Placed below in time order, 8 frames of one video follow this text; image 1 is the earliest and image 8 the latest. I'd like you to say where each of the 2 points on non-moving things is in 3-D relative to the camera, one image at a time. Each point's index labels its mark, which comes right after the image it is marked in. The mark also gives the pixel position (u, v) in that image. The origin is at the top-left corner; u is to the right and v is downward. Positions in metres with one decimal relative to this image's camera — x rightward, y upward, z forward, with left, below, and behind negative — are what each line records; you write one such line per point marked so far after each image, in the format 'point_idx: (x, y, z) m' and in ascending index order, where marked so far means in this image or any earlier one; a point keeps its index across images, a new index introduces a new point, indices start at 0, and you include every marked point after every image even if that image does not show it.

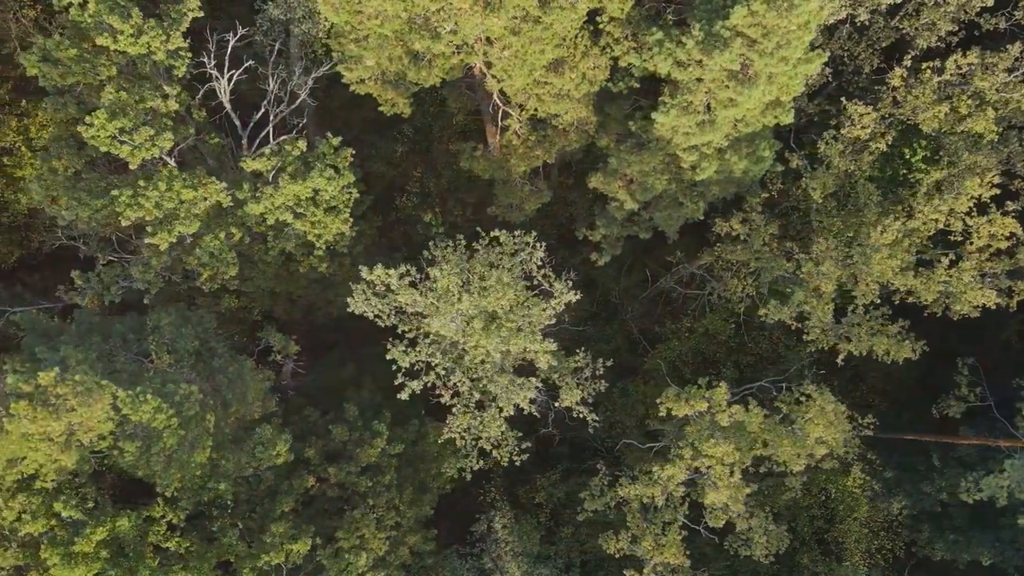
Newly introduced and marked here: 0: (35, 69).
0: (-7.9, +3.7, +13.6) m
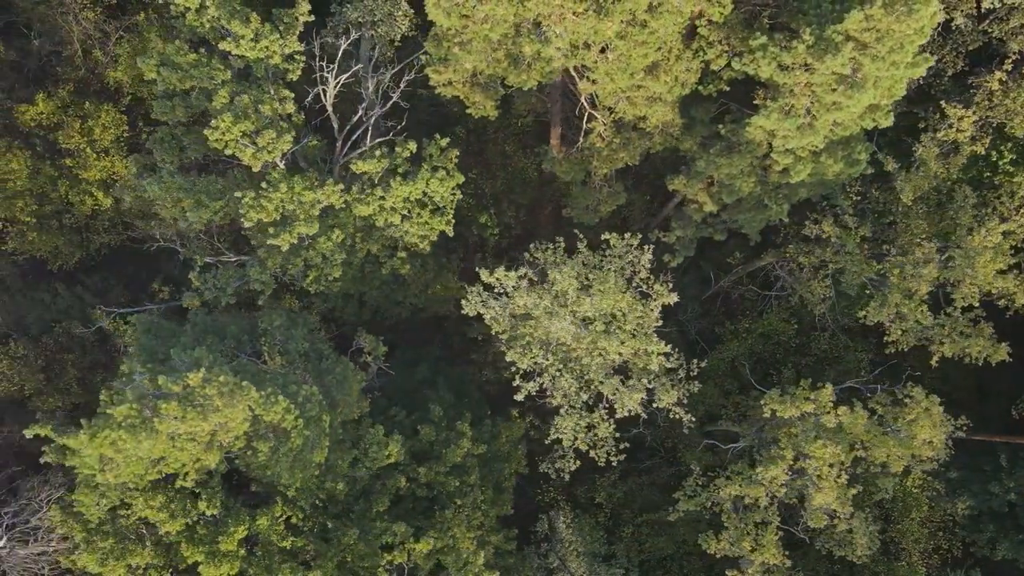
0: (-6.0, +3.6, +13.7) m
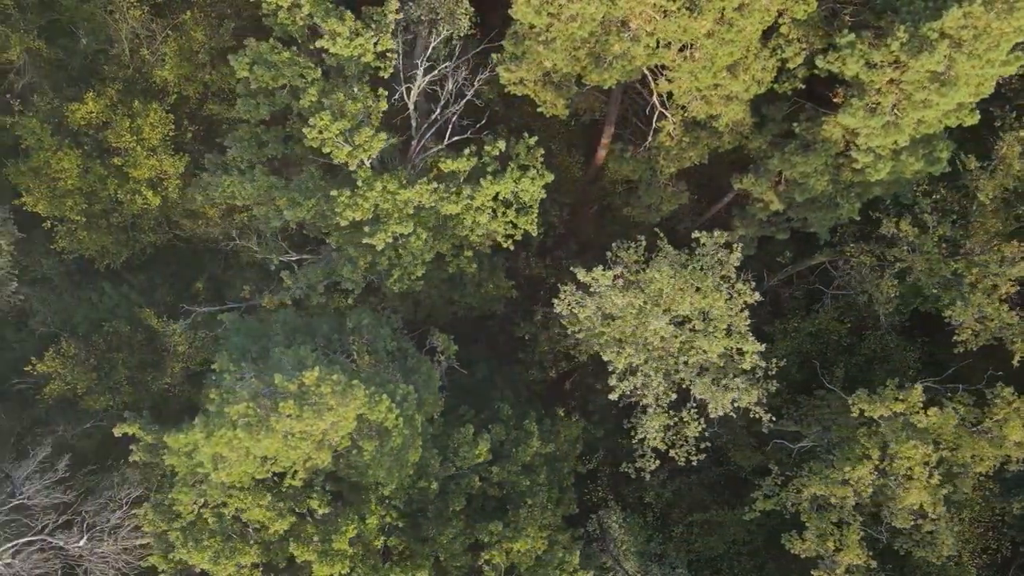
0: (-4.4, +3.7, +13.7) m
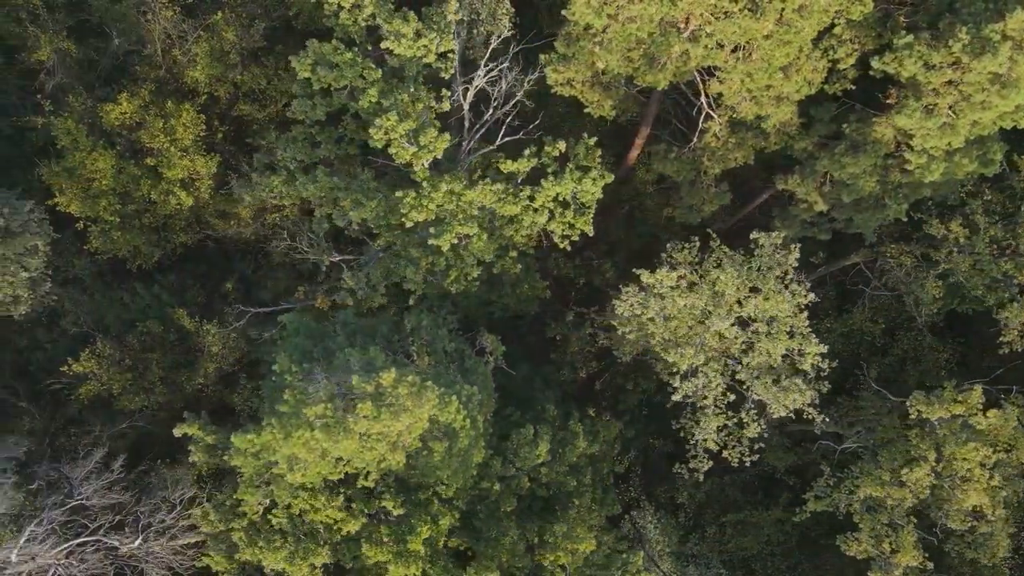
0: (-3.4, +3.7, +13.7) m
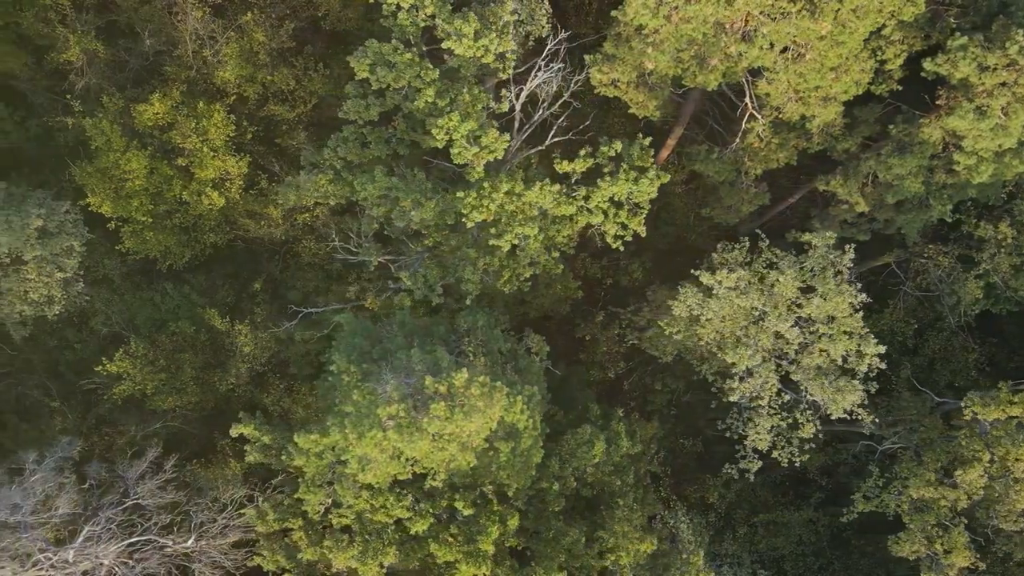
0: (-2.4, +3.6, +13.7) m
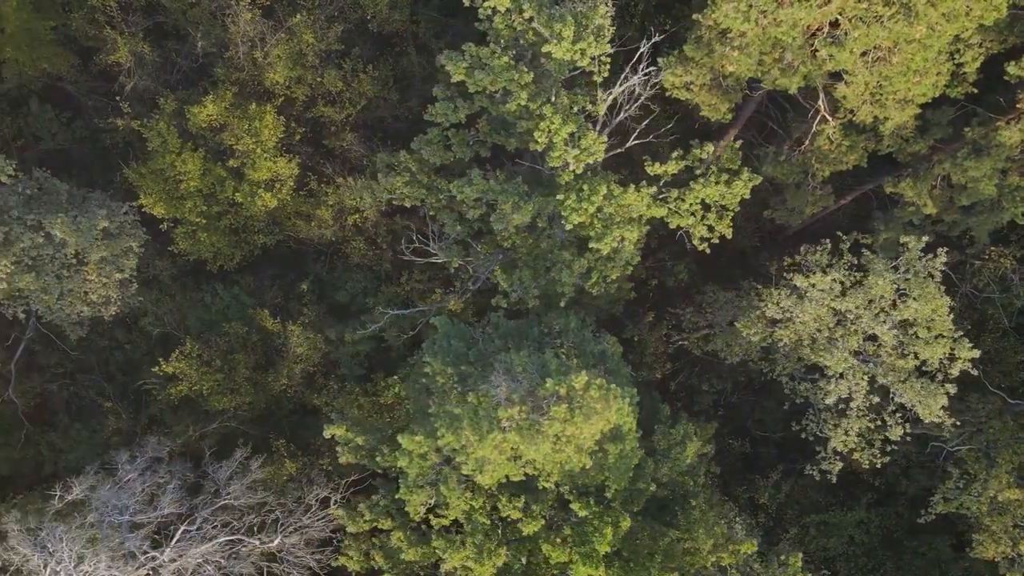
0: (-0.7, +3.6, +13.8) m
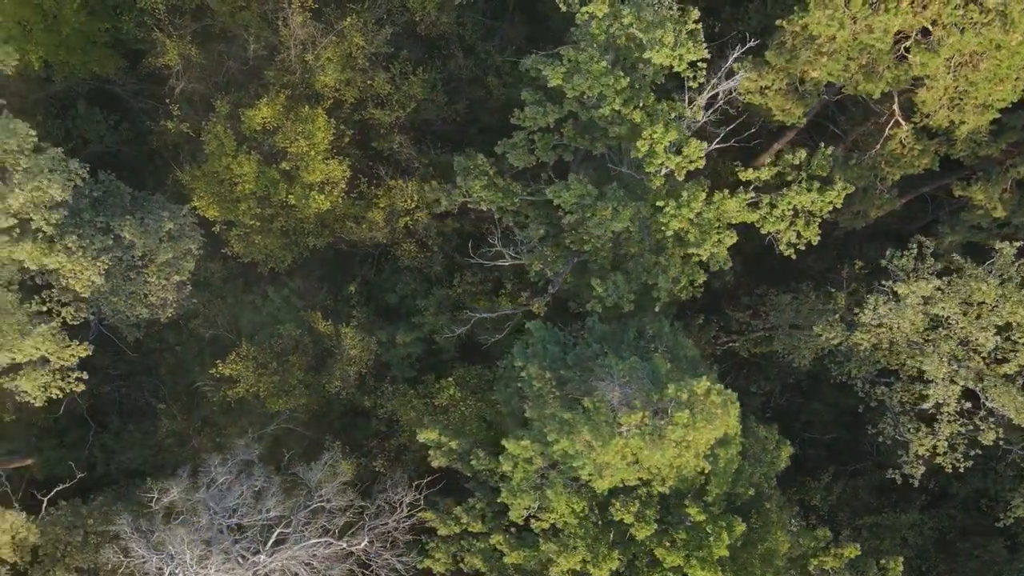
0: (+0.9, +3.5, +13.9) m
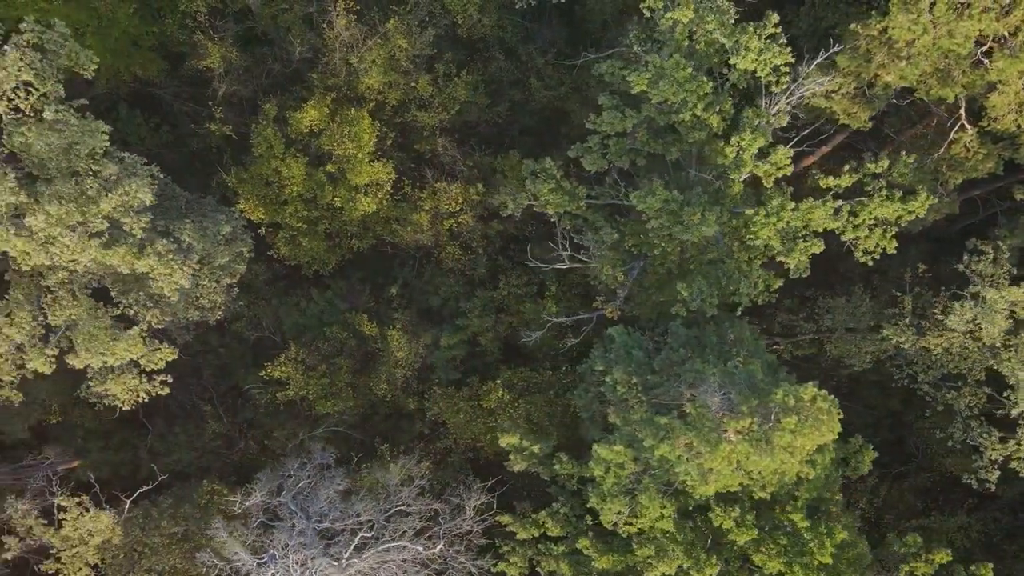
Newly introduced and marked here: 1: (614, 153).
0: (+2.4, +3.4, +13.9) m
1: (+2.1, +2.7, +16.2) m
